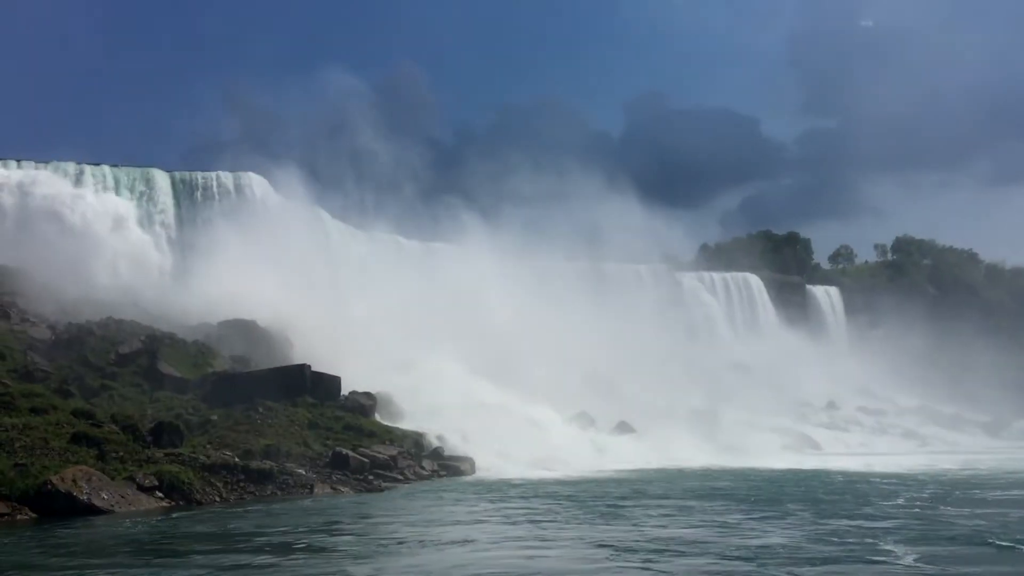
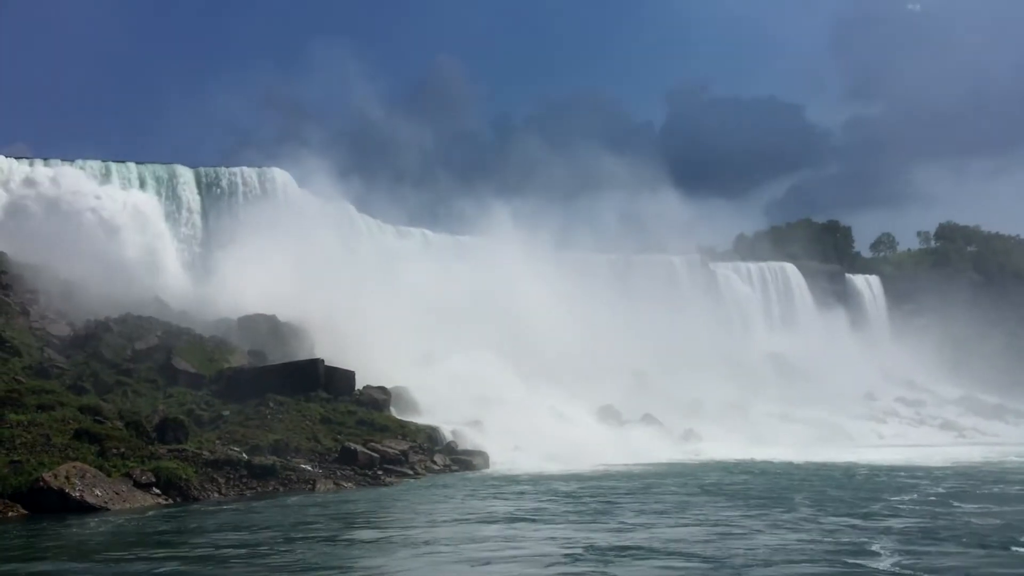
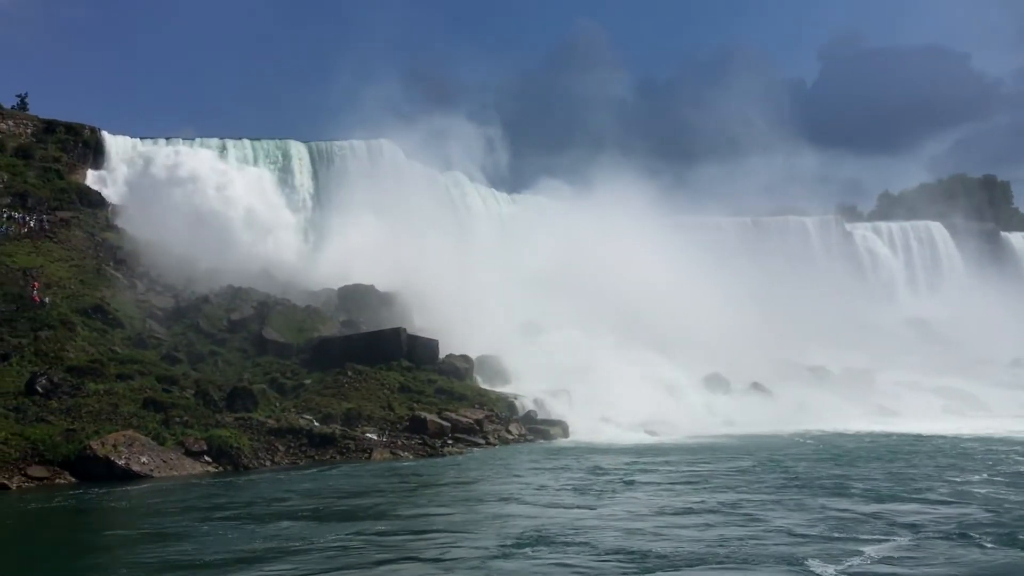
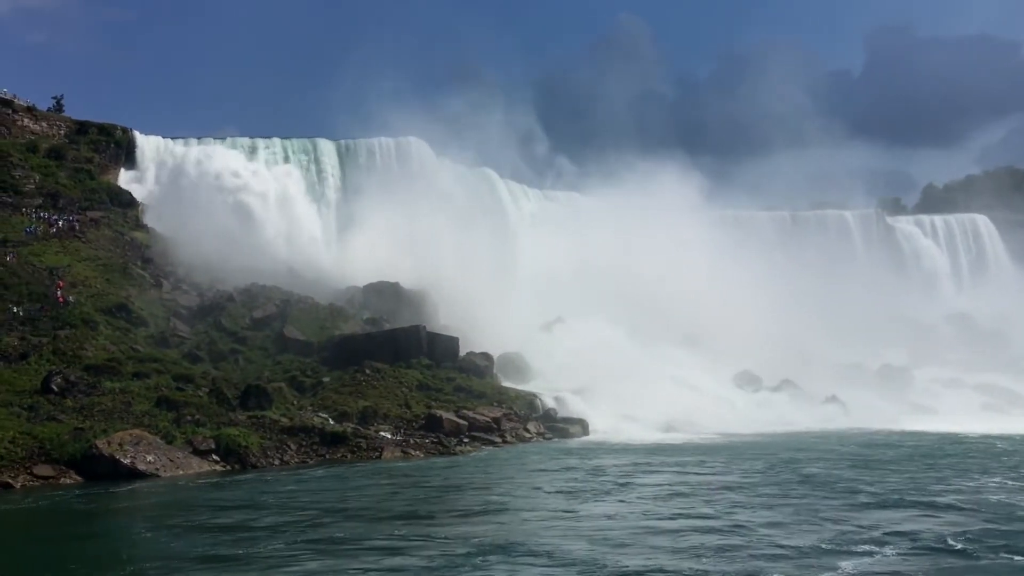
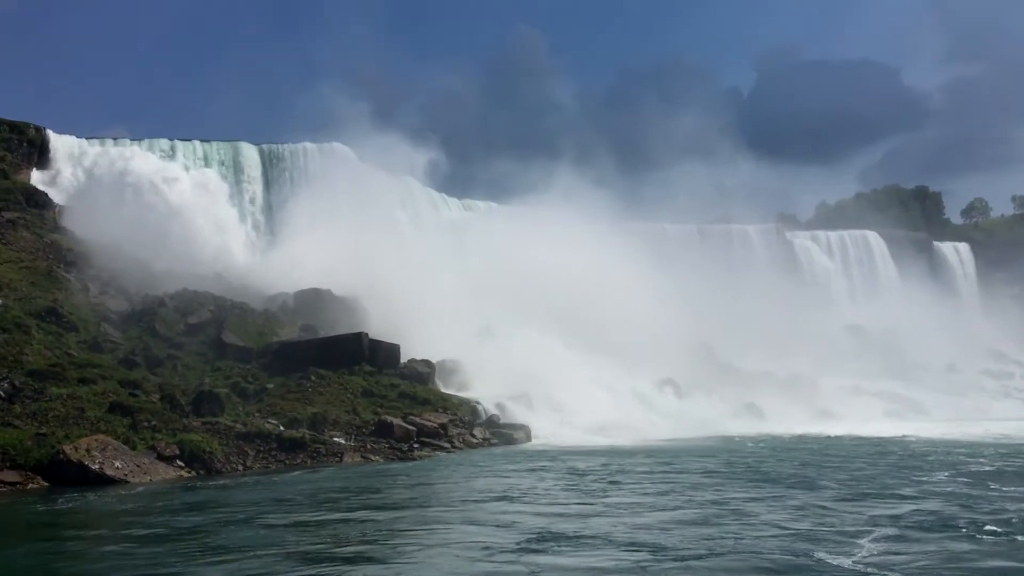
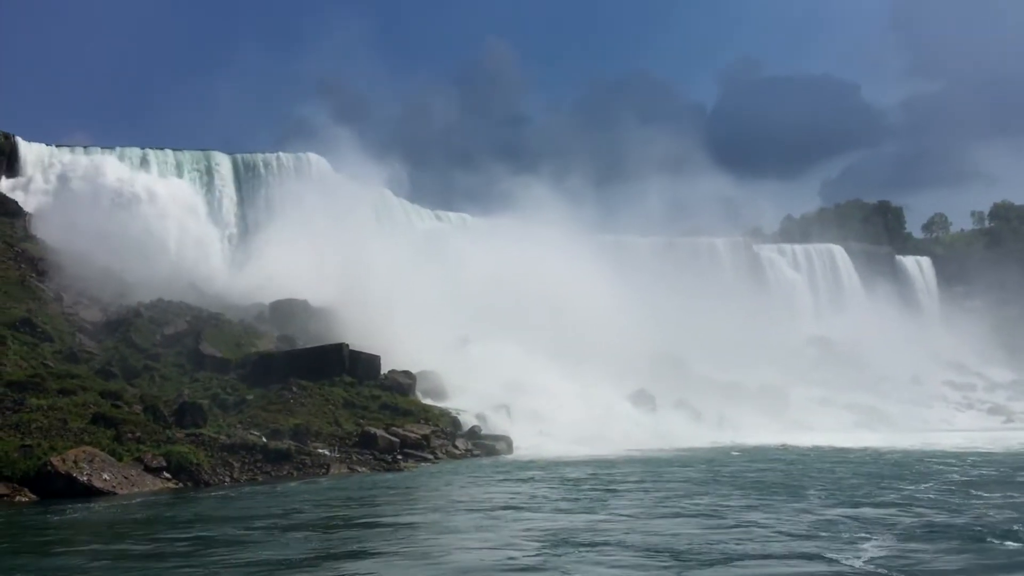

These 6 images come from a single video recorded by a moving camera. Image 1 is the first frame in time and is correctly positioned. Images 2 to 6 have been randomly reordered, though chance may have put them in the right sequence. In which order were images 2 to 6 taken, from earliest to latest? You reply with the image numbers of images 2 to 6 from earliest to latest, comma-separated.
2, 6, 5, 3, 4
